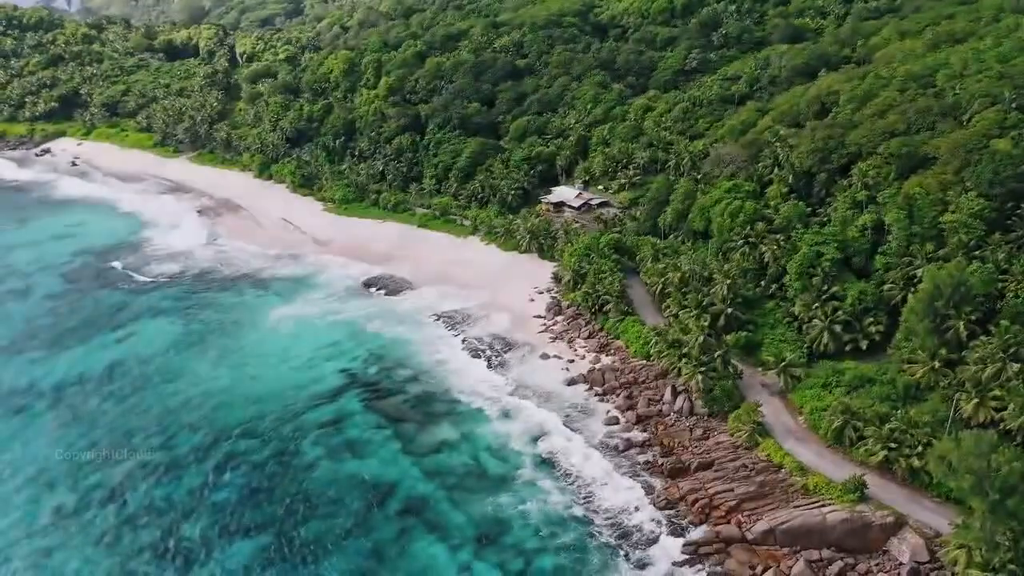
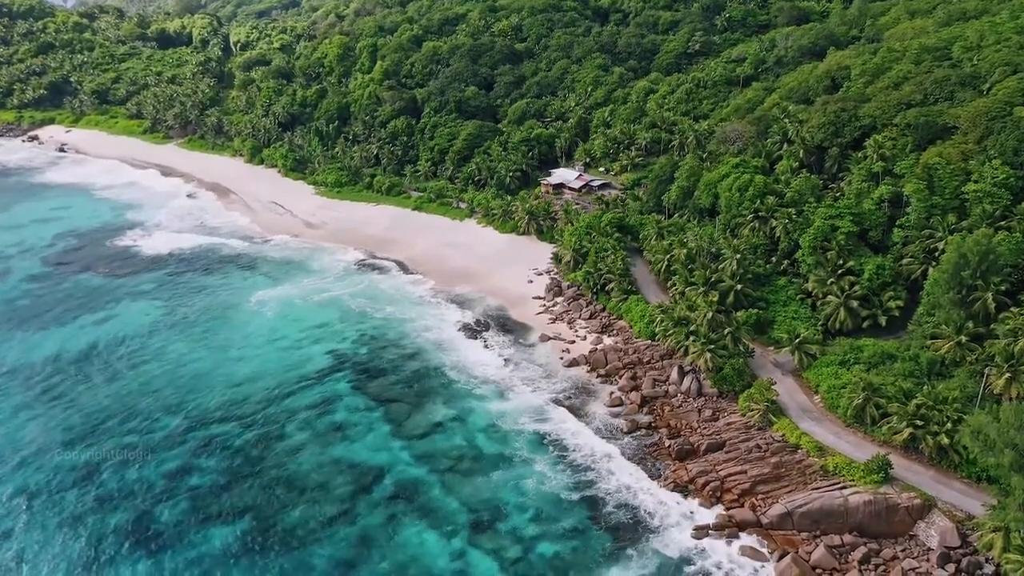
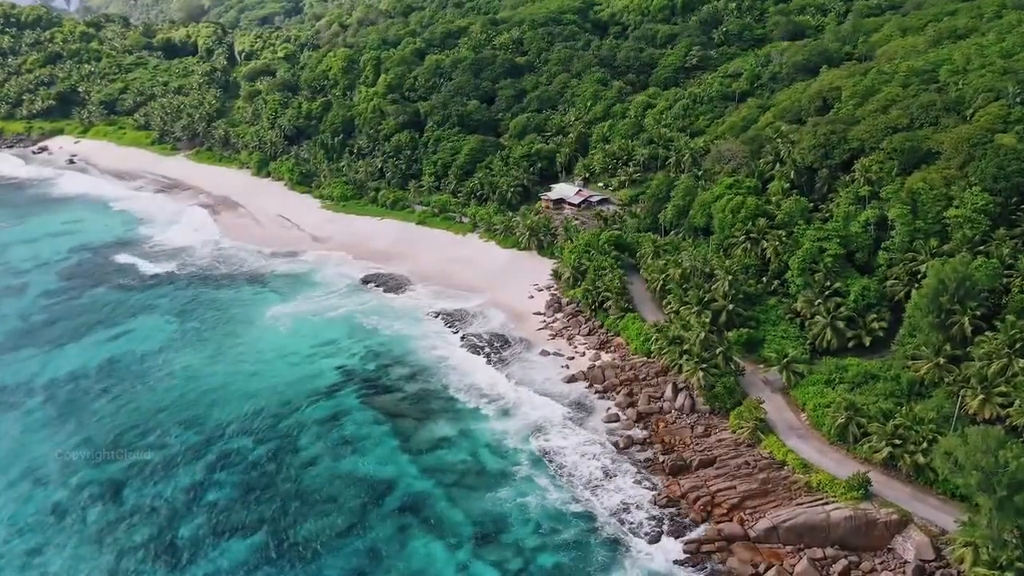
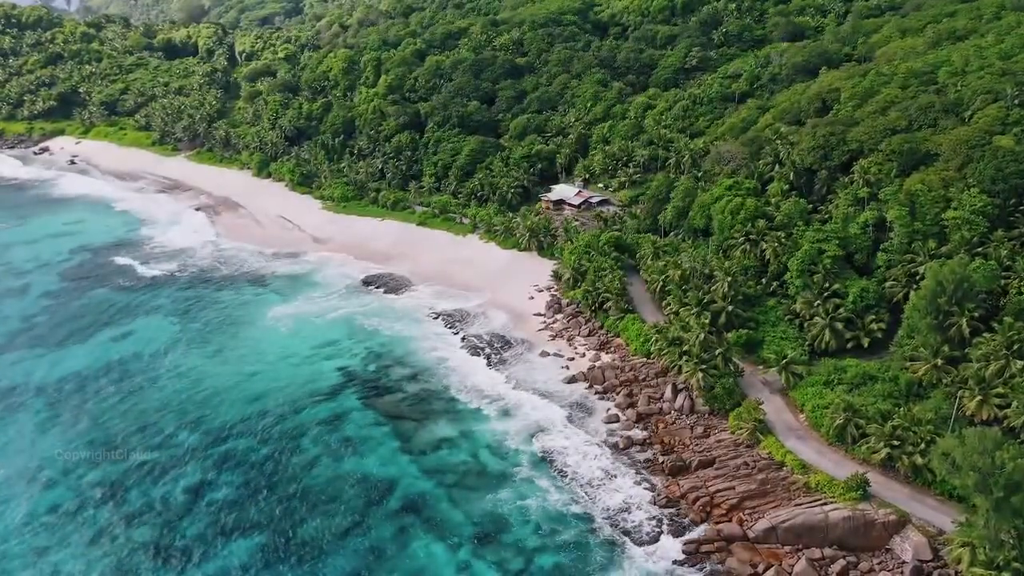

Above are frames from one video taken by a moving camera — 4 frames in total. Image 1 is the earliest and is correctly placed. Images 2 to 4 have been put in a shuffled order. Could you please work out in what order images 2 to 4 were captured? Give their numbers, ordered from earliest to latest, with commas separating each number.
4, 3, 2
